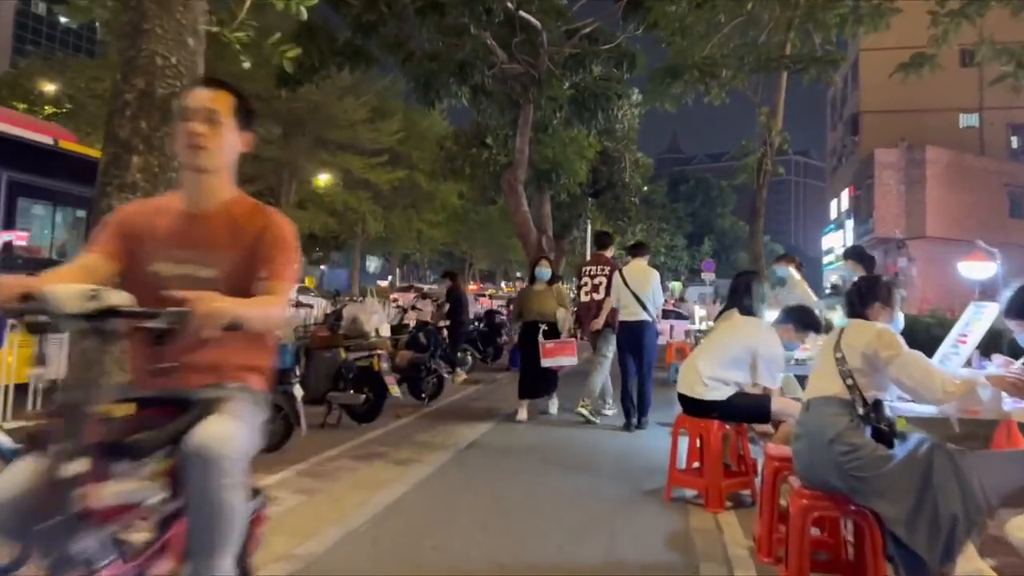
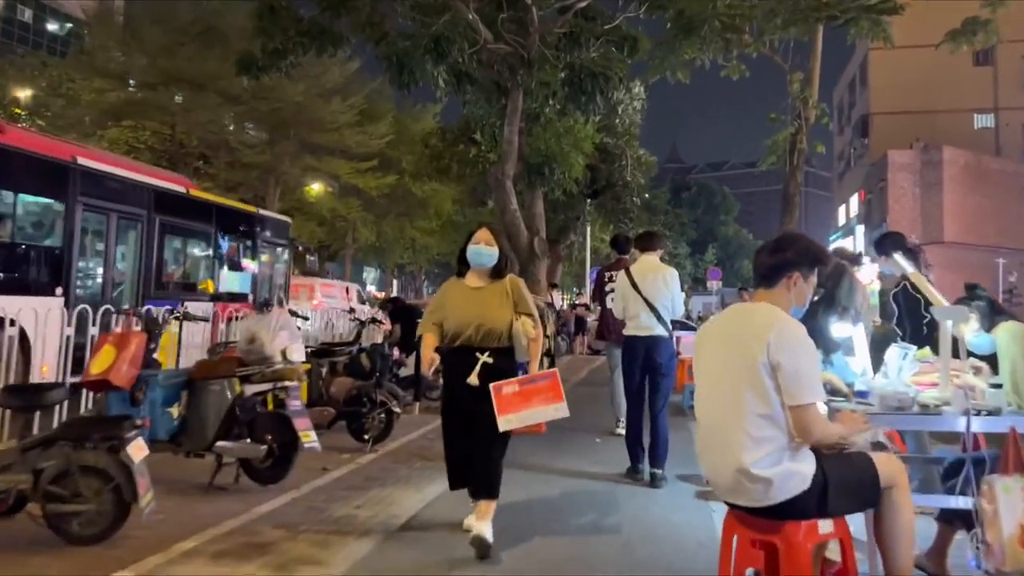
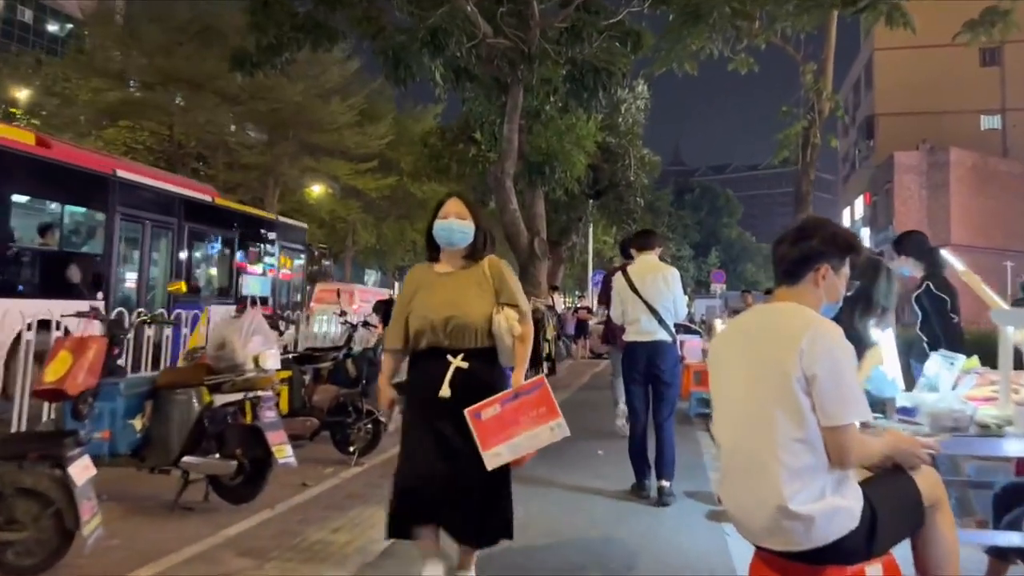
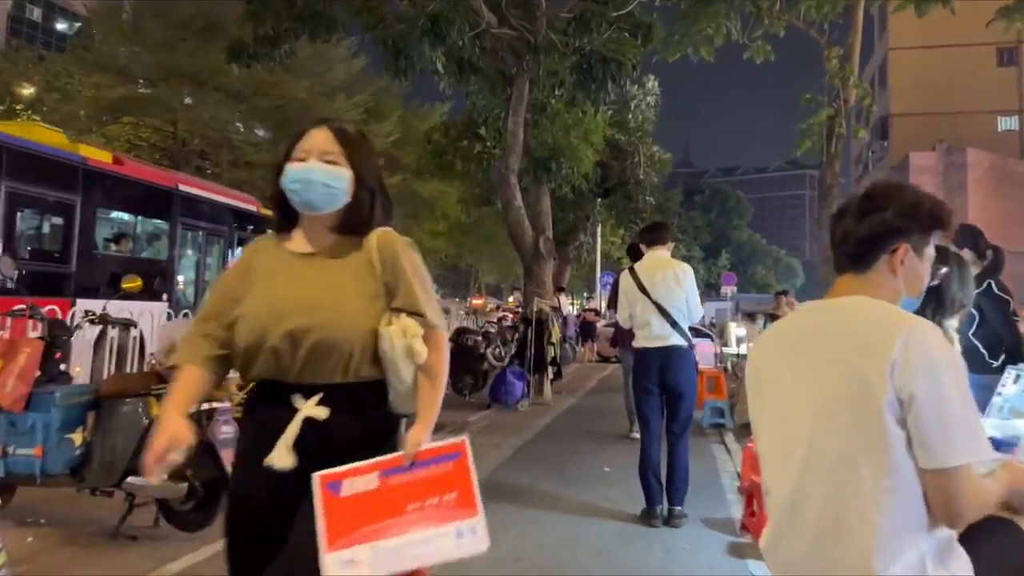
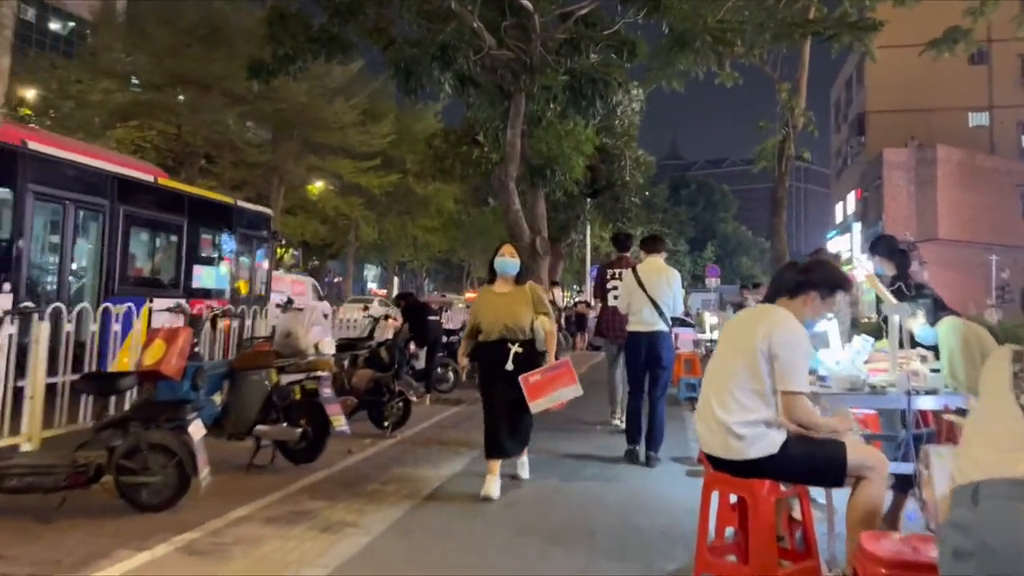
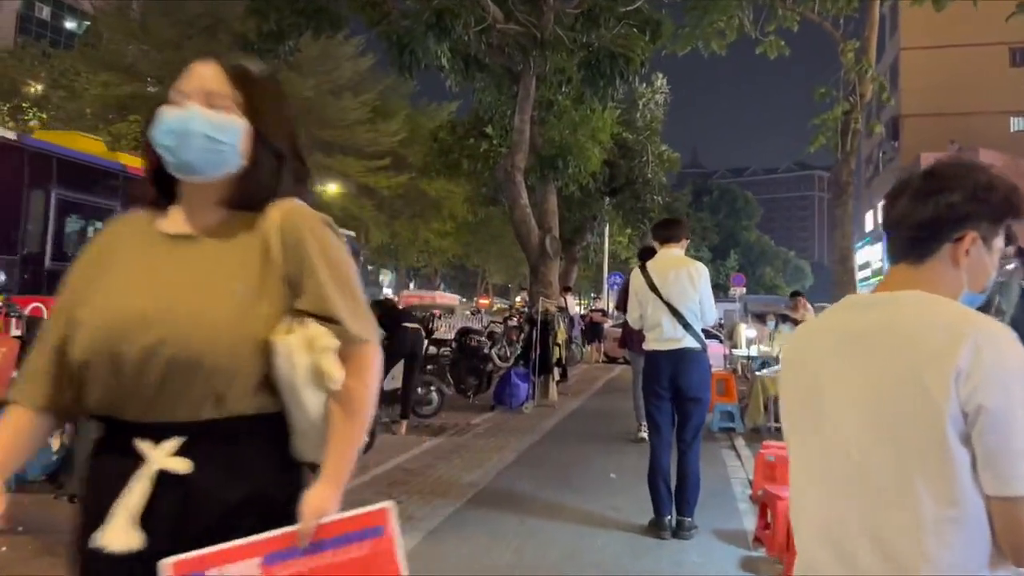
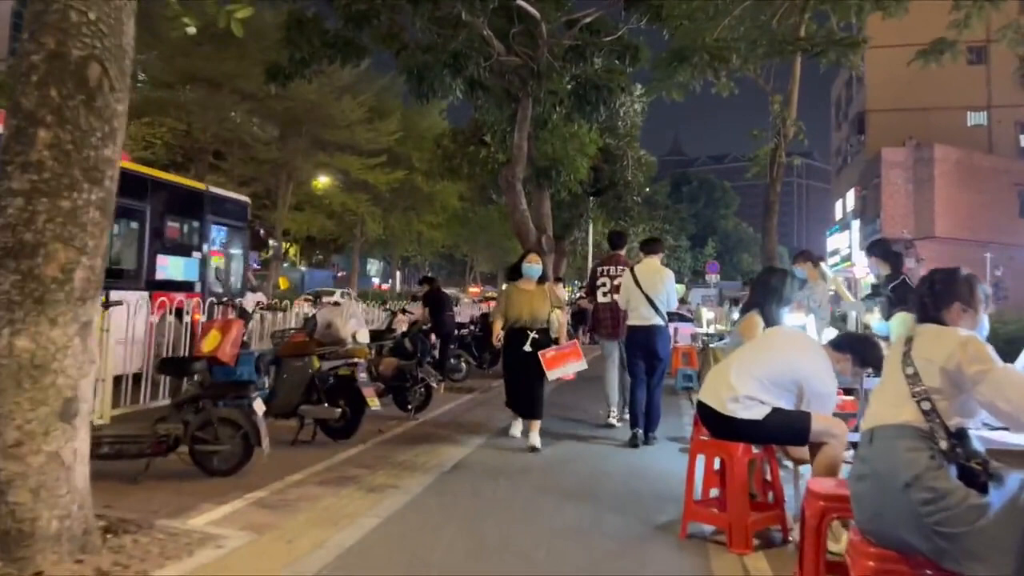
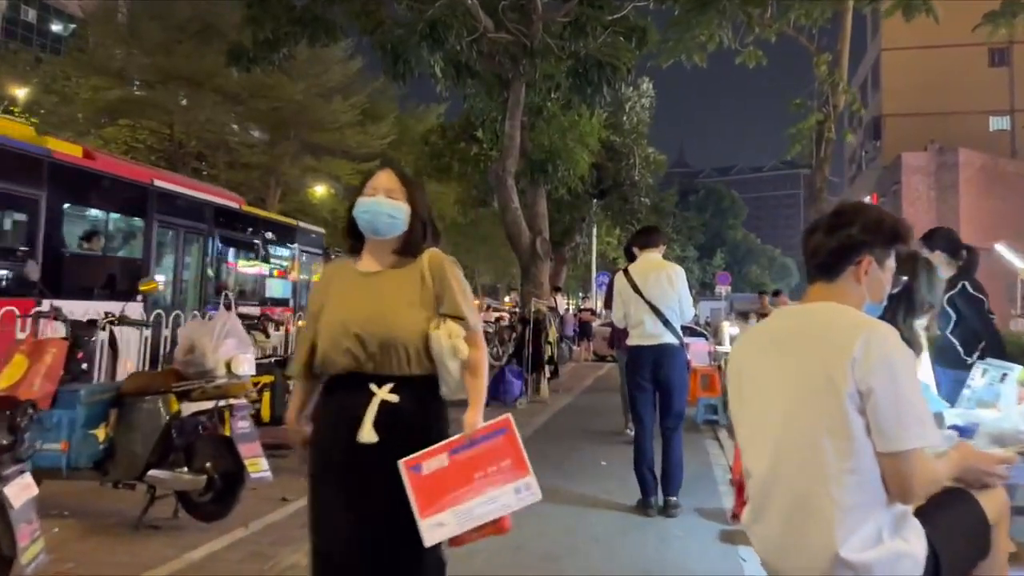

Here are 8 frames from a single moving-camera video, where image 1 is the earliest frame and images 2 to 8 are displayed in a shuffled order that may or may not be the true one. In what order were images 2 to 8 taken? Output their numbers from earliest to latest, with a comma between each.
7, 5, 2, 3, 8, 4, 6
